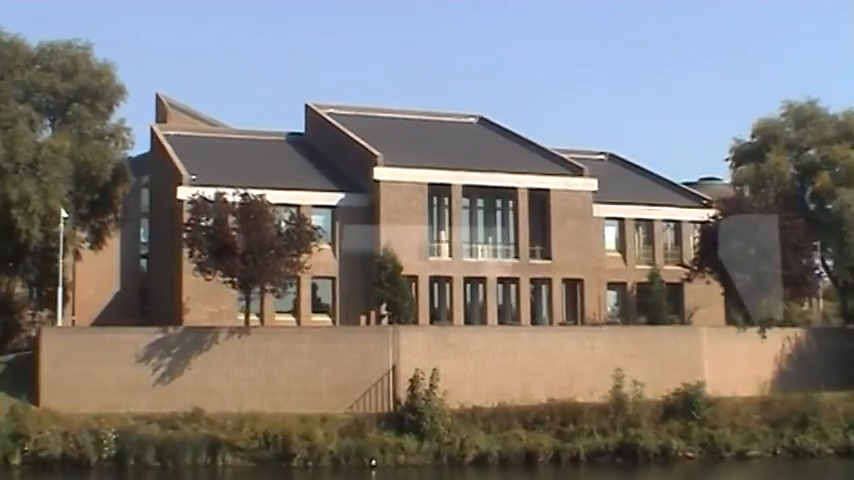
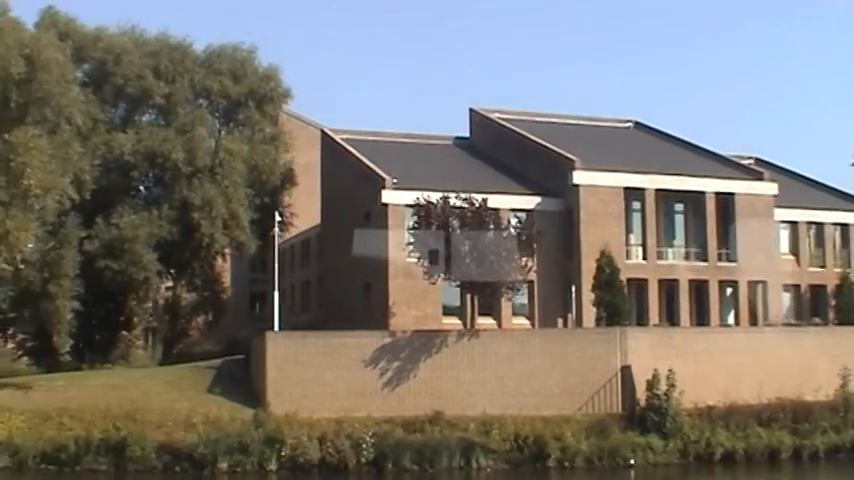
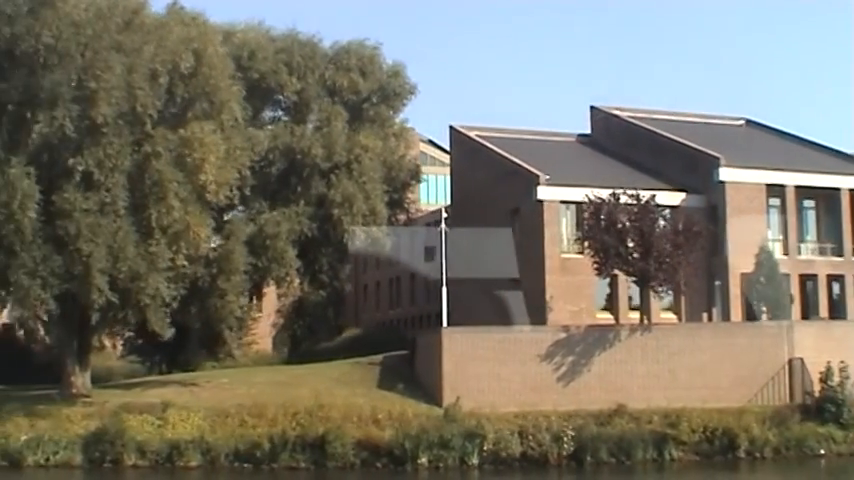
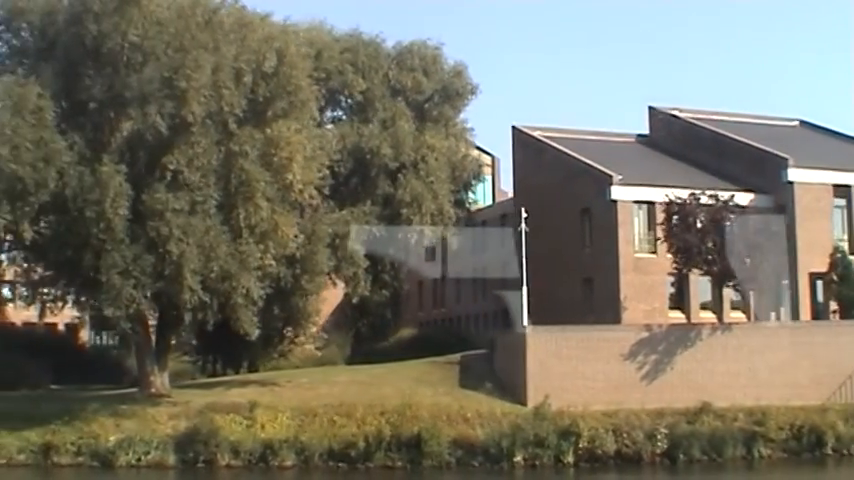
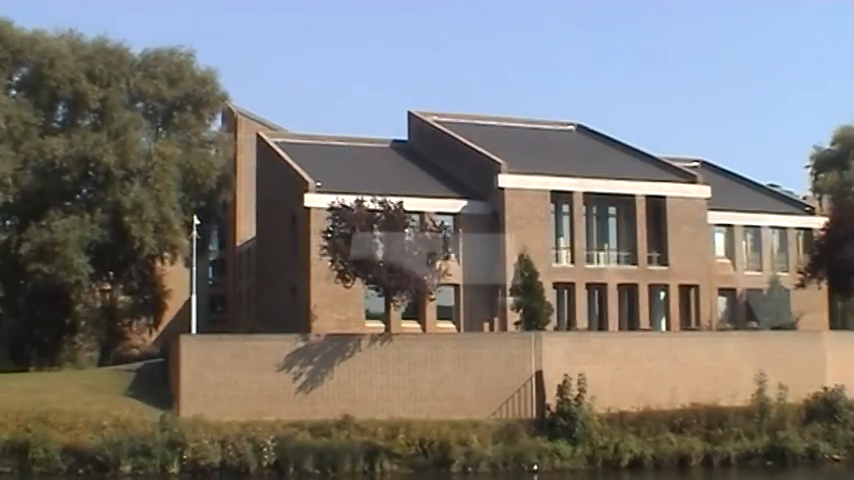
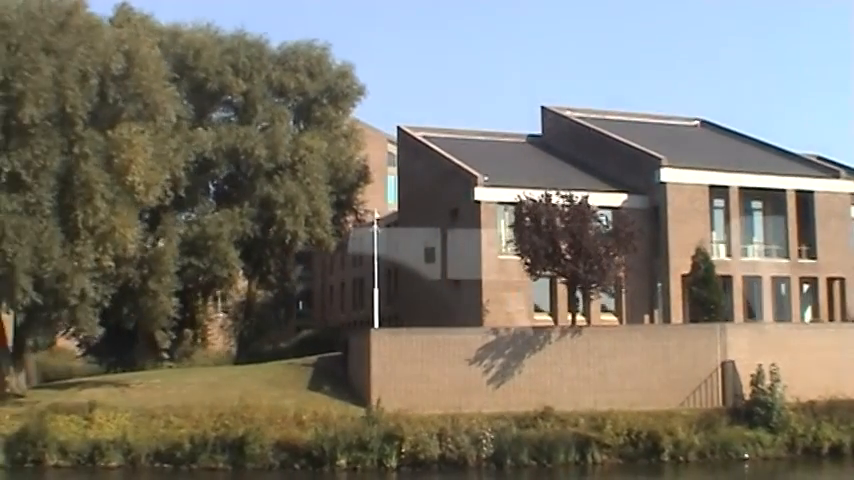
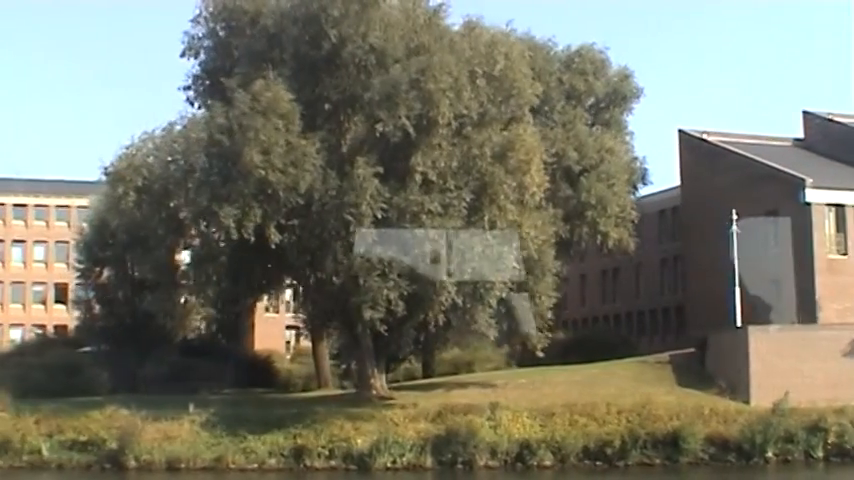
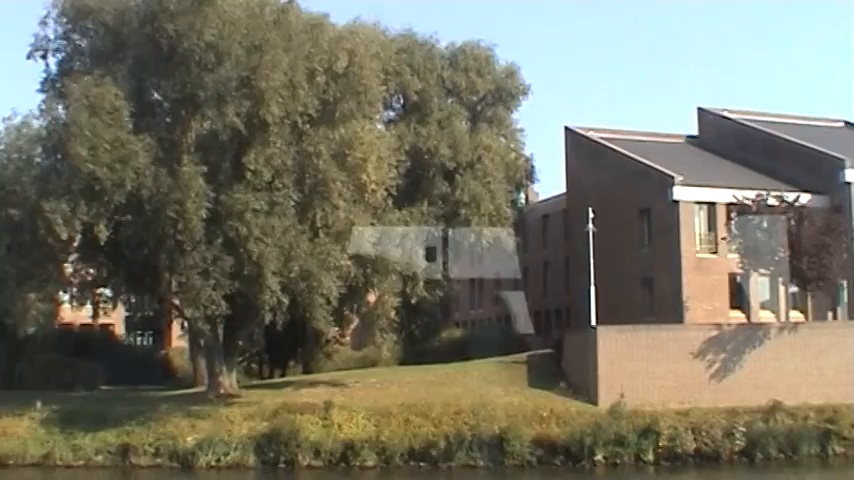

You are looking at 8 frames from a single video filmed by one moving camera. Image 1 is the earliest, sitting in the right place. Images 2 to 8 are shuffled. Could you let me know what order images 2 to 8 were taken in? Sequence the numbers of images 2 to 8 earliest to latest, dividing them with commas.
5, 2, 6, 3, 4, 8, 7
